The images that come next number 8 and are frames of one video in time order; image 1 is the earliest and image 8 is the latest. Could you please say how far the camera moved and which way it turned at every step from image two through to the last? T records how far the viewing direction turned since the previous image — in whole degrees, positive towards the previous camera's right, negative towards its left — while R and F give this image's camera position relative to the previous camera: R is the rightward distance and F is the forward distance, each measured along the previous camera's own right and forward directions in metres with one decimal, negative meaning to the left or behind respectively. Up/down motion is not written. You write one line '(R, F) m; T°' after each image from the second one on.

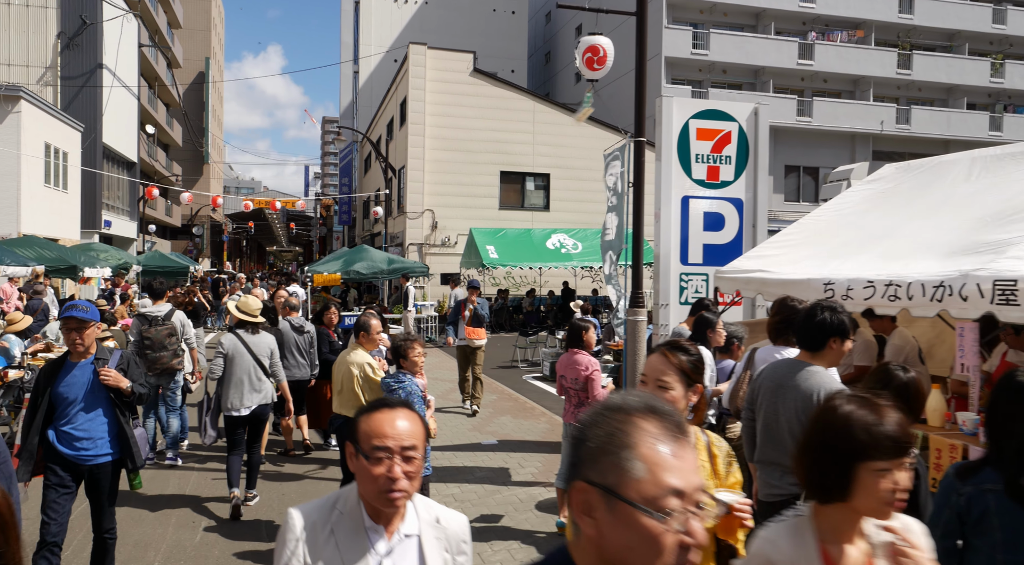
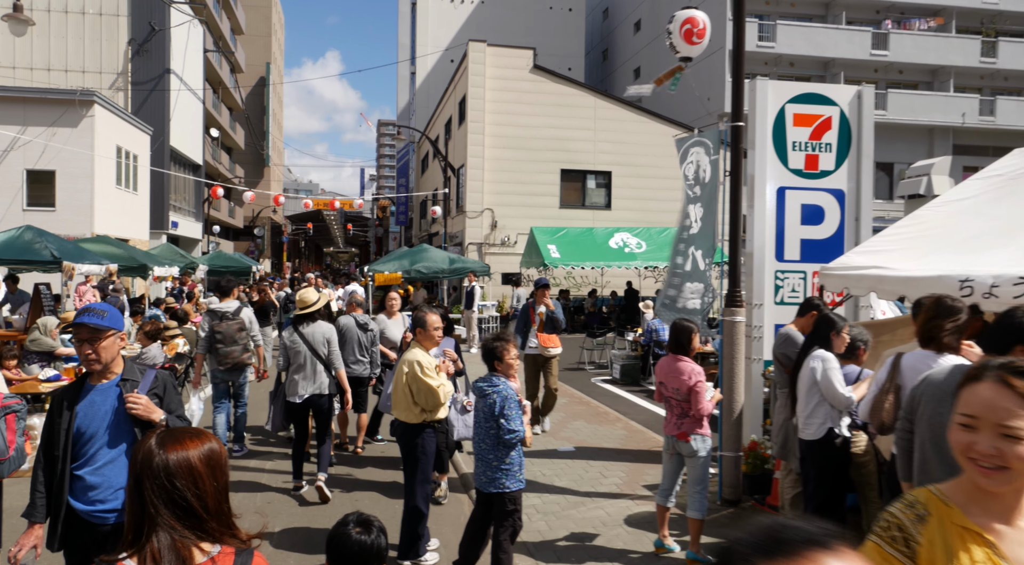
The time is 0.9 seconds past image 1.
(-0.4, +0.5) m; -4°
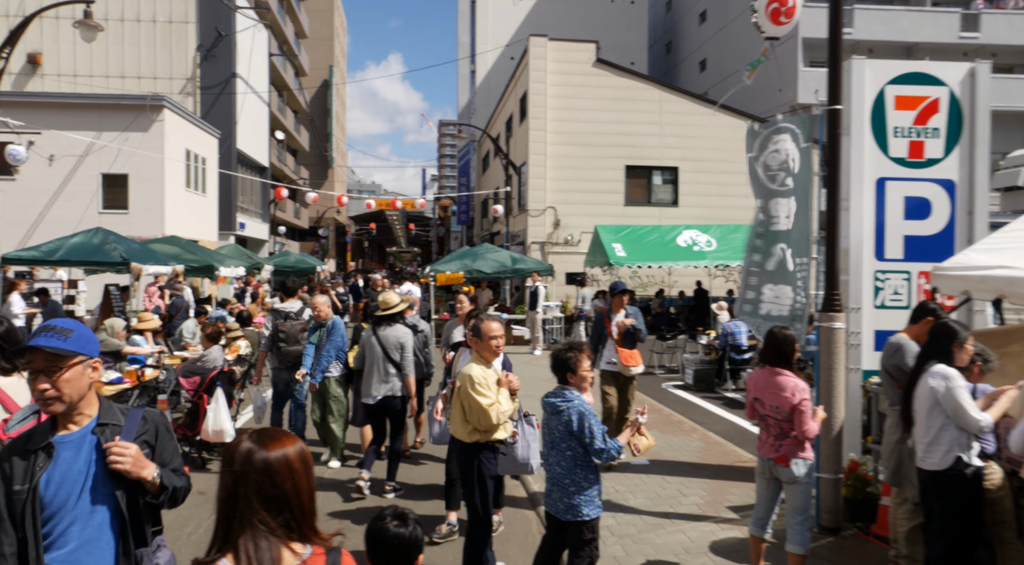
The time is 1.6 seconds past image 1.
(-0.1, +0.6) m; -5°
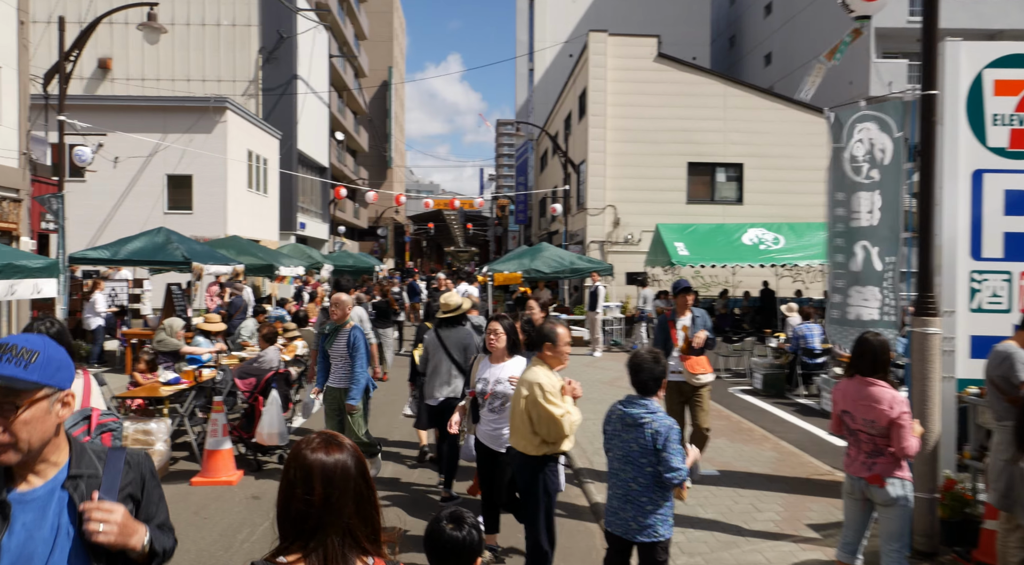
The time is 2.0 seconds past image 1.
(0.0, +0.4) m; -4°
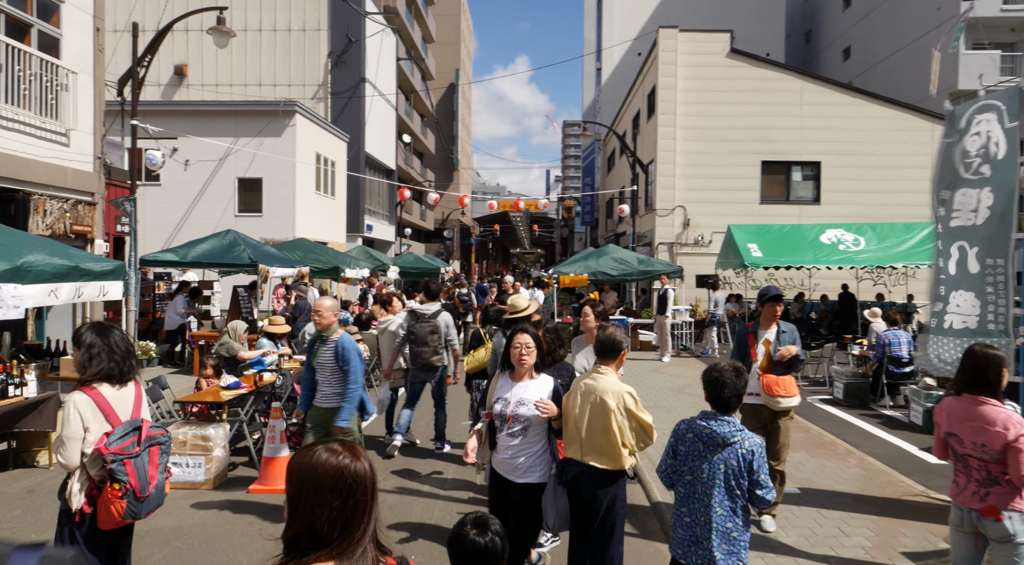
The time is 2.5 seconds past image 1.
(0.0, +0.4) m; -5°
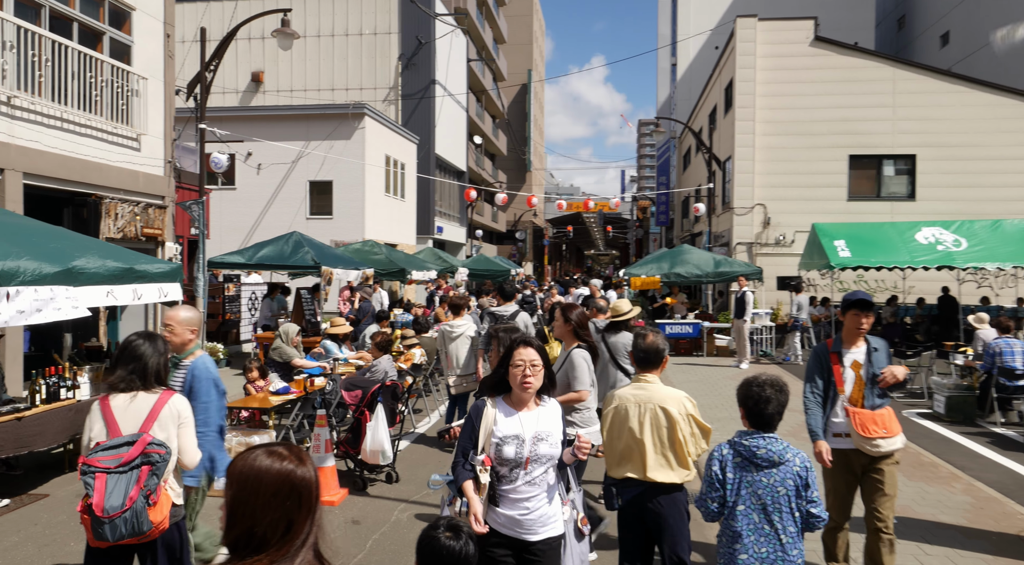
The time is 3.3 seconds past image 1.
(+0.1, +0.5) m; -6°
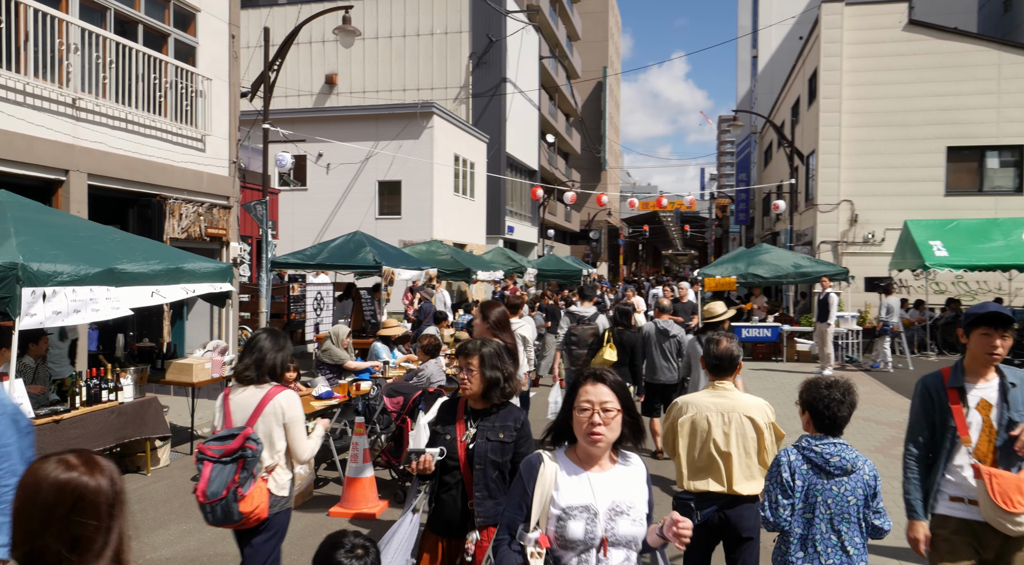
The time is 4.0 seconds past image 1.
(+0.2, +0.5) m; -6°
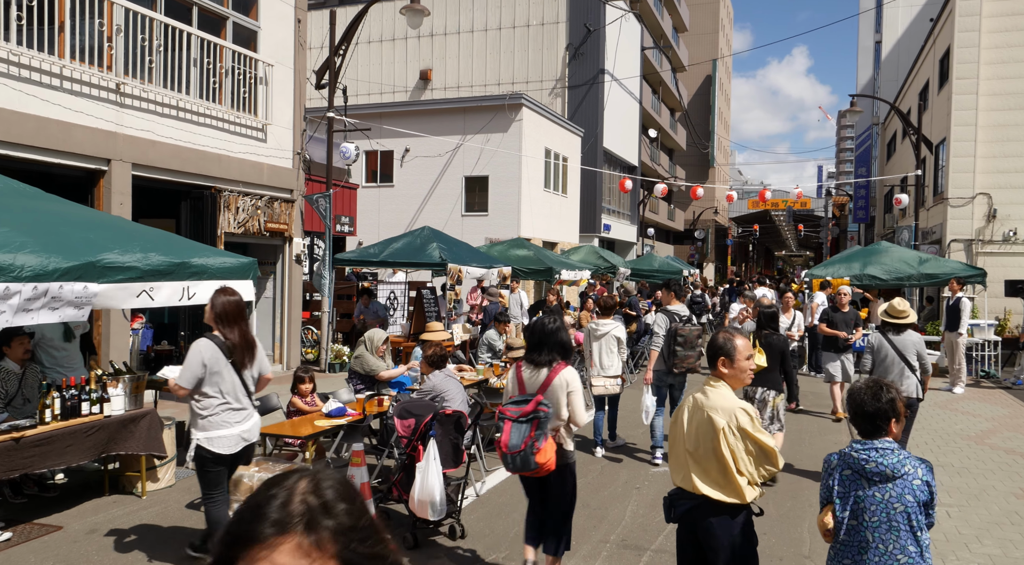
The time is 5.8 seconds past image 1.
(+0.5, +1.1) m; -8°
